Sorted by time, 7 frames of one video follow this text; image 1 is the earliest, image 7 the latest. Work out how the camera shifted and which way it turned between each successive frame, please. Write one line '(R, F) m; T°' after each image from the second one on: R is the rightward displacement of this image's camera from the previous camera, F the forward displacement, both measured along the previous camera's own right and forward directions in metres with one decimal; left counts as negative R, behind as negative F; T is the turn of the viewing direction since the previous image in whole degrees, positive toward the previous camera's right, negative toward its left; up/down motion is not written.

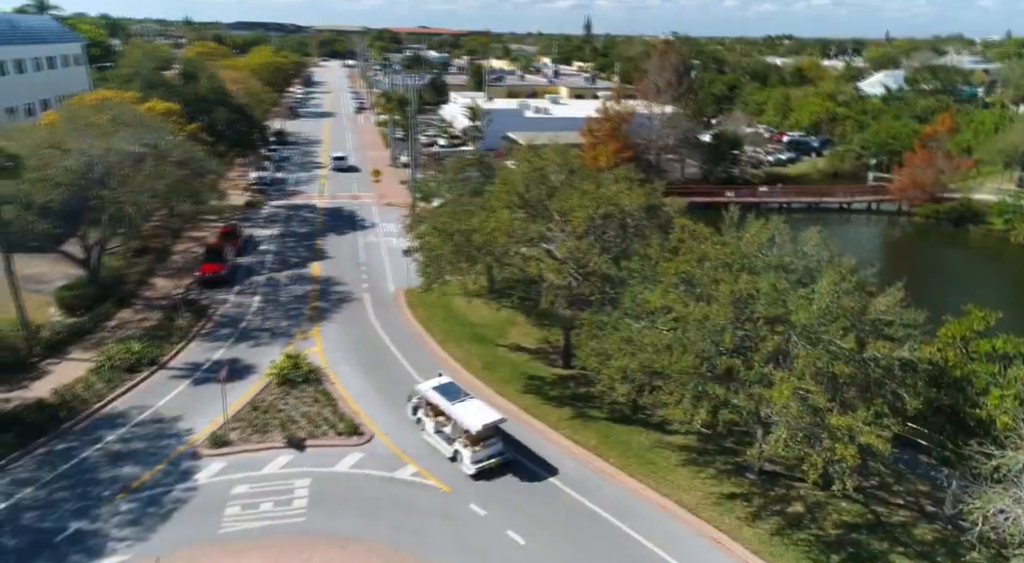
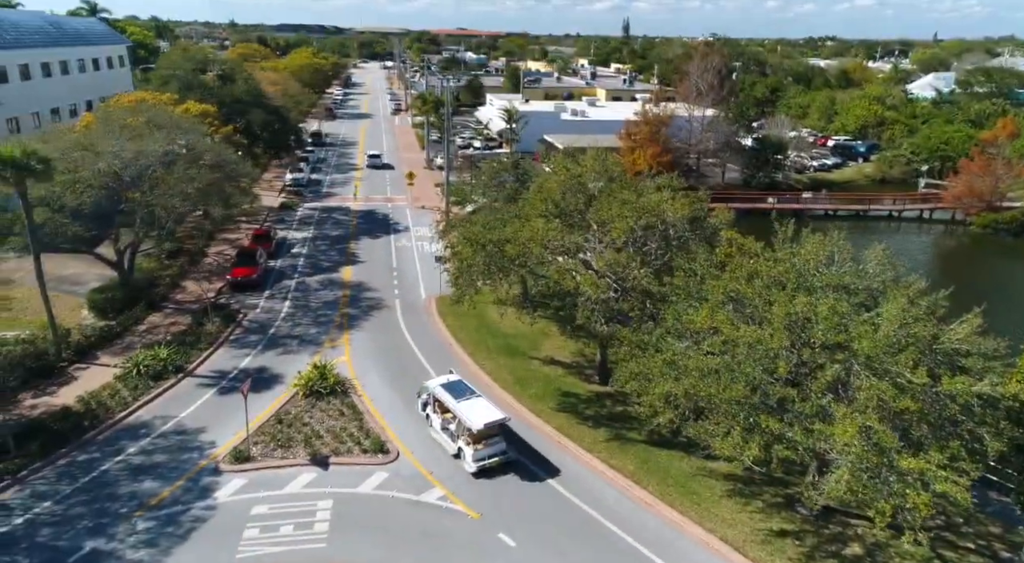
(0.0, +1.1) m; -3°
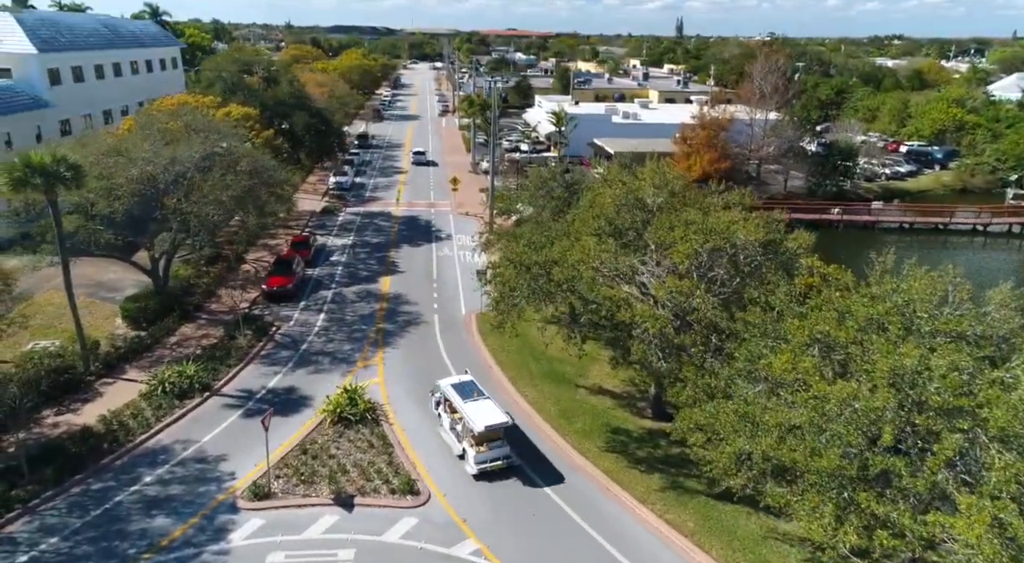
(0.0, +2.2) m; -4°
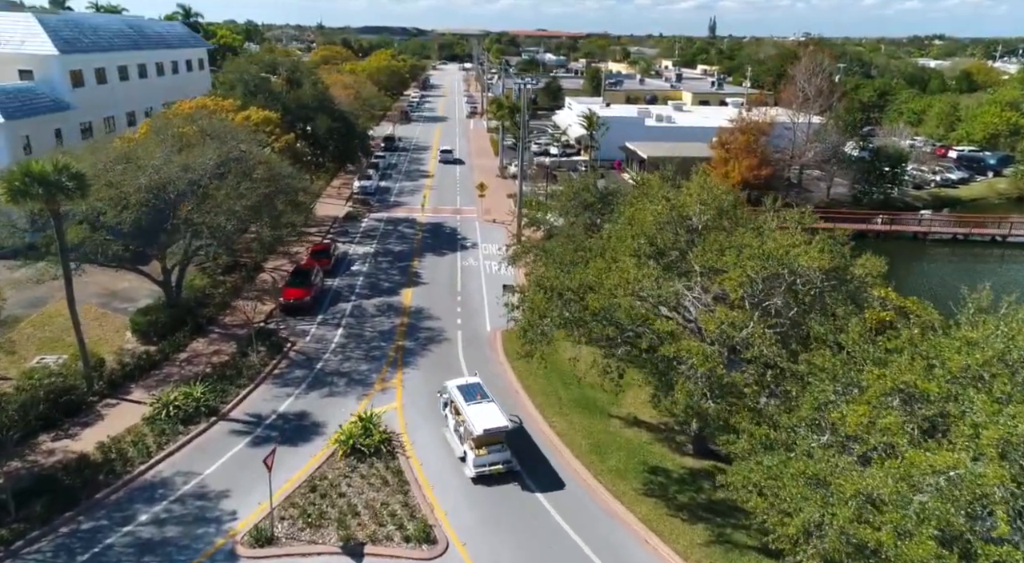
(-0.1, +2.0) m; -2°
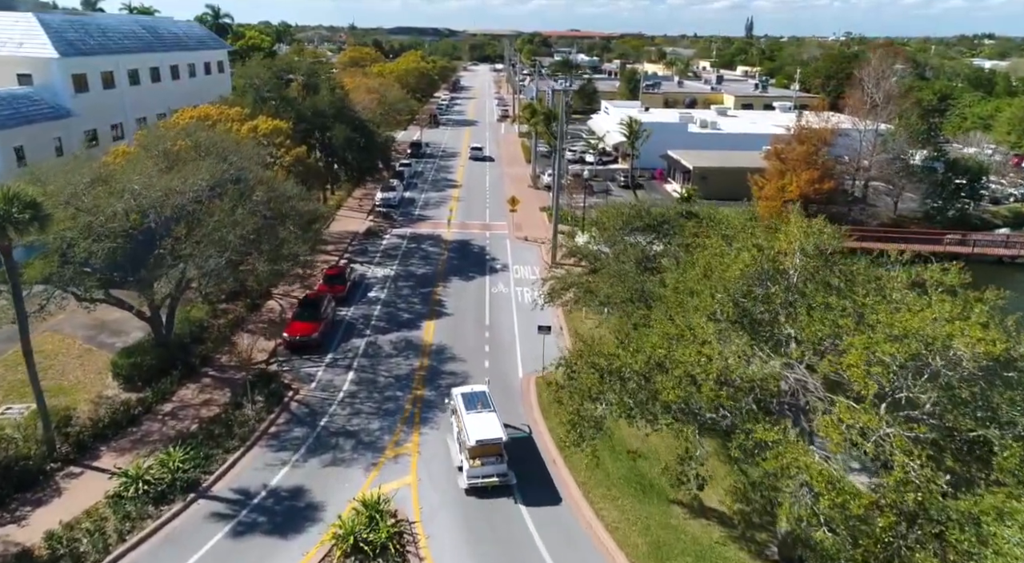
(-0.3, +4.3) m; -2°
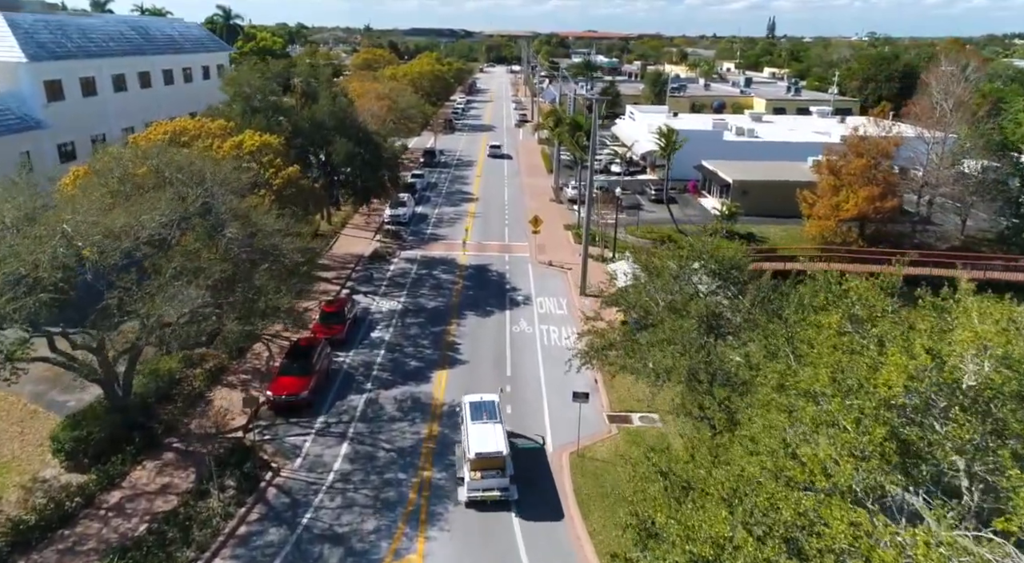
(-0.4, +4.9) m; -1°
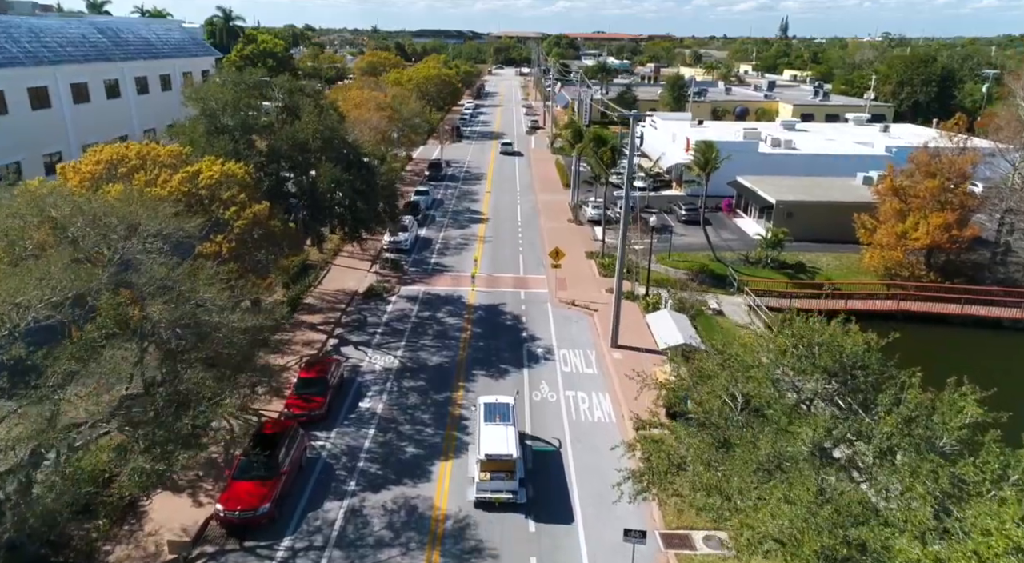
(-0.5, +5.8) m; -1°
